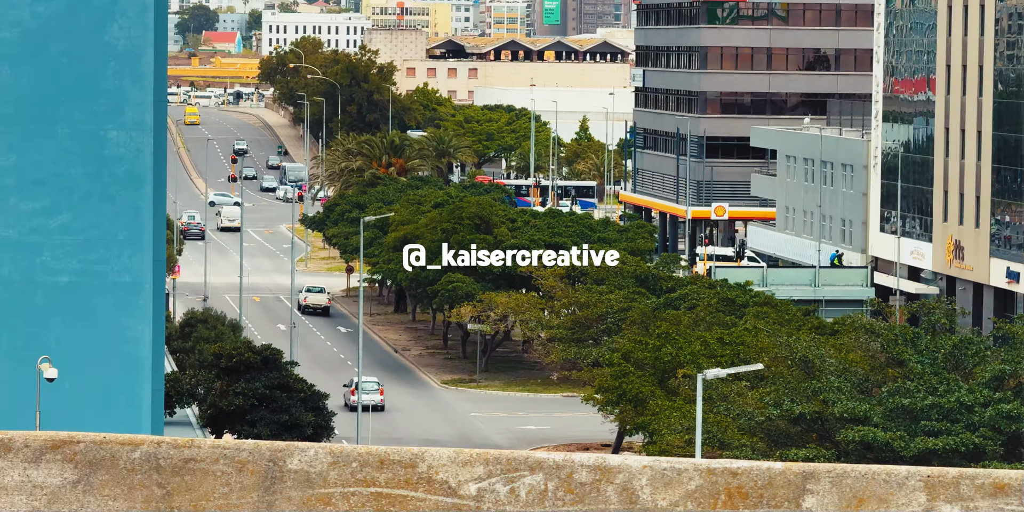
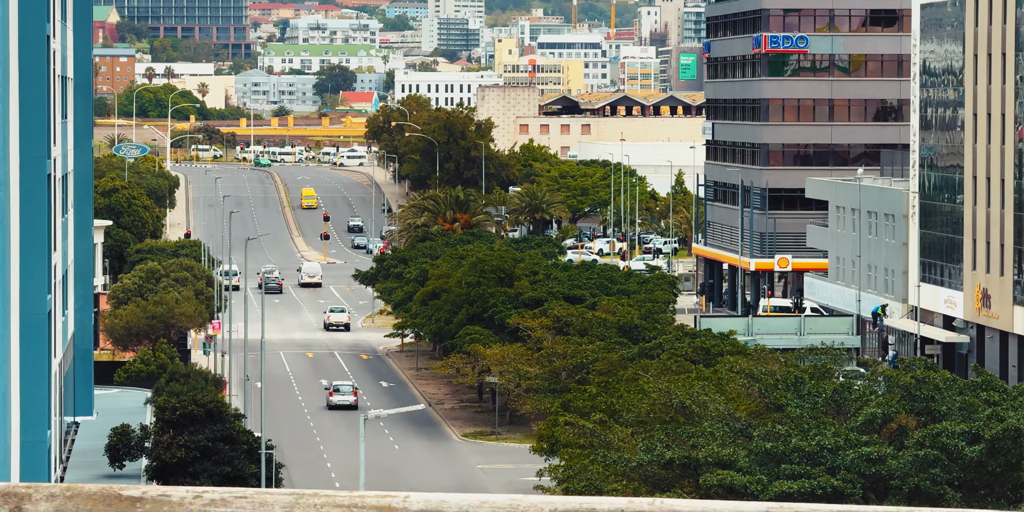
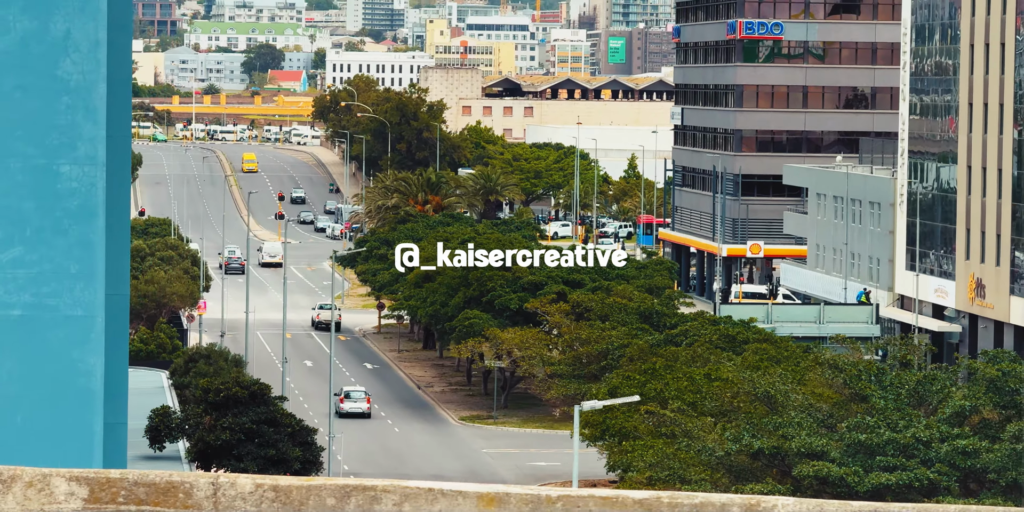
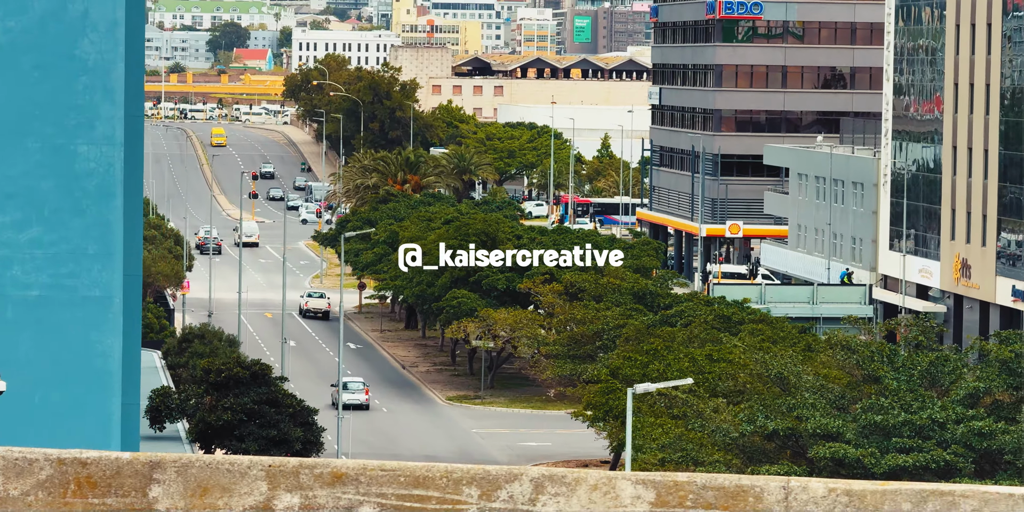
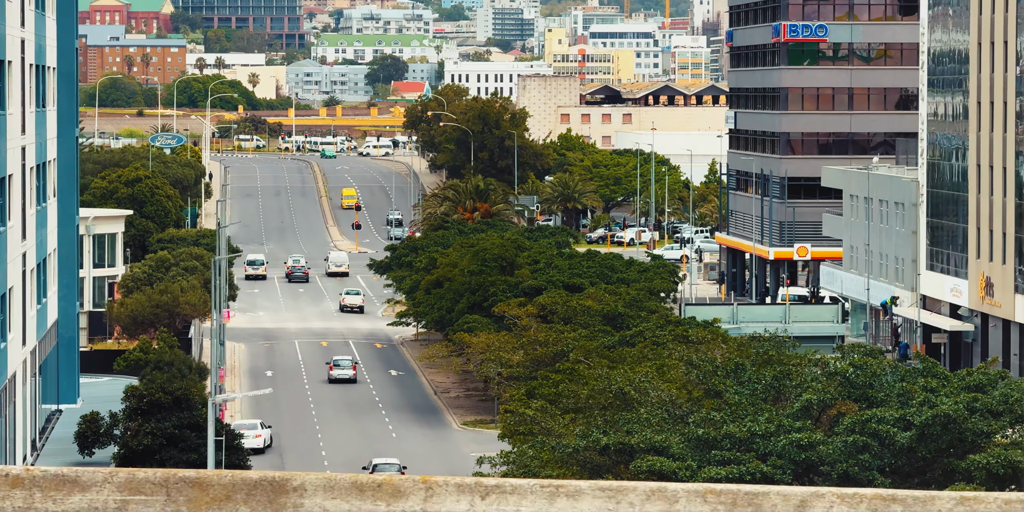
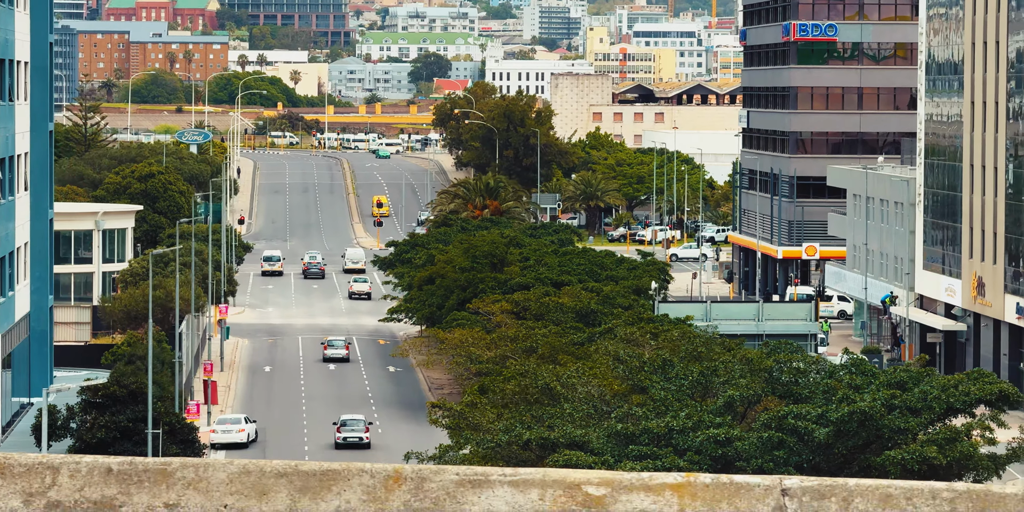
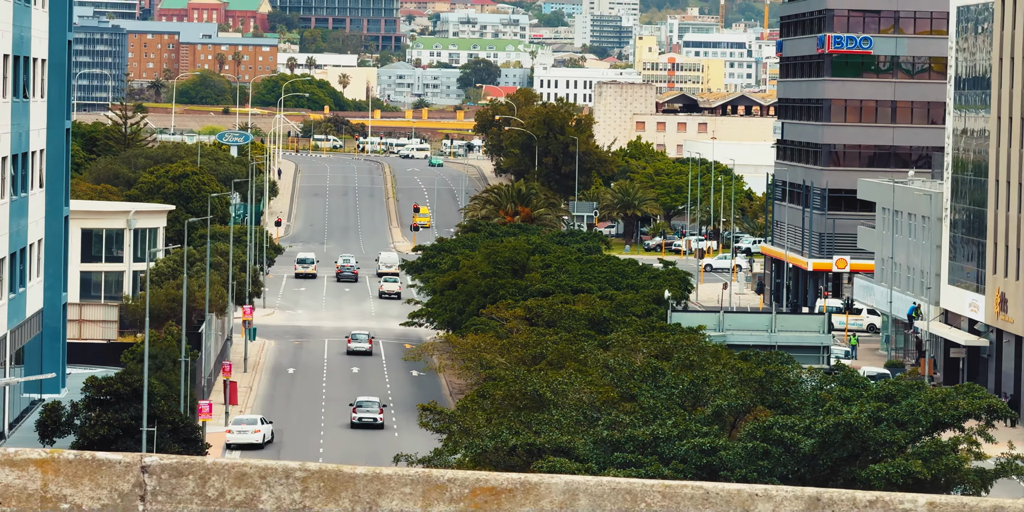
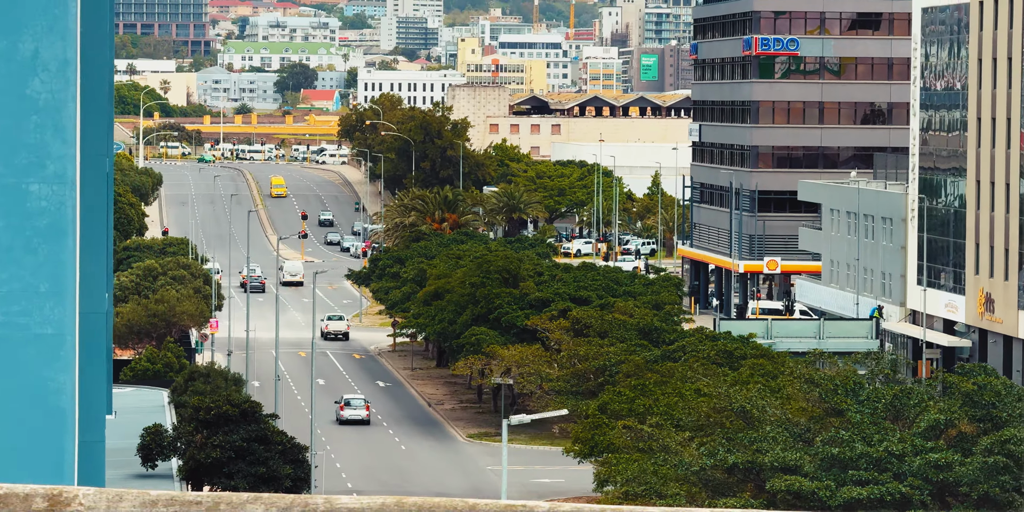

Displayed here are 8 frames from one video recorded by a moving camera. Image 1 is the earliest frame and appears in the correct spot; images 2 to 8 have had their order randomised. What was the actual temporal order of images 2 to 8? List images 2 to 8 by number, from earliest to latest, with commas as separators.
4, 3, 8, 2, 5, 6, 7
